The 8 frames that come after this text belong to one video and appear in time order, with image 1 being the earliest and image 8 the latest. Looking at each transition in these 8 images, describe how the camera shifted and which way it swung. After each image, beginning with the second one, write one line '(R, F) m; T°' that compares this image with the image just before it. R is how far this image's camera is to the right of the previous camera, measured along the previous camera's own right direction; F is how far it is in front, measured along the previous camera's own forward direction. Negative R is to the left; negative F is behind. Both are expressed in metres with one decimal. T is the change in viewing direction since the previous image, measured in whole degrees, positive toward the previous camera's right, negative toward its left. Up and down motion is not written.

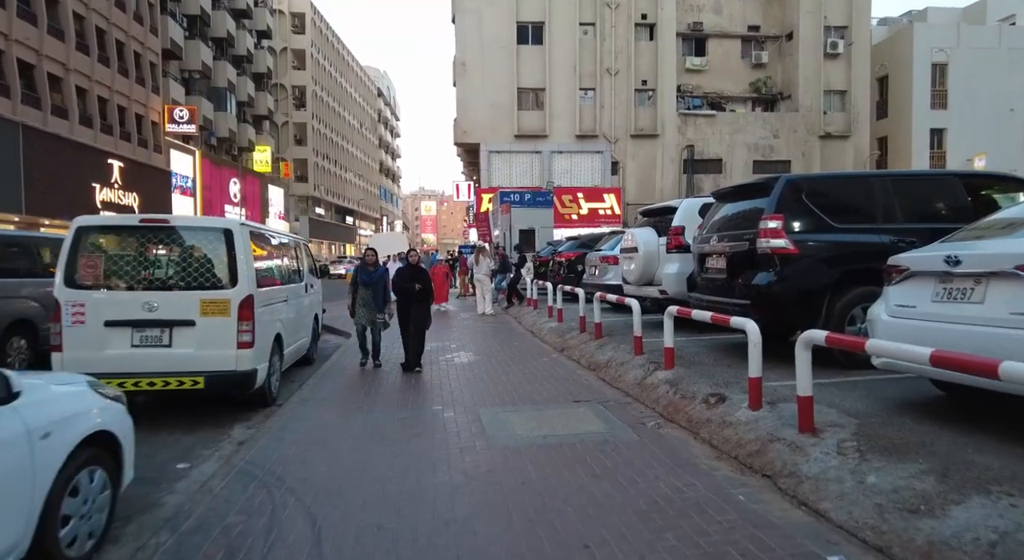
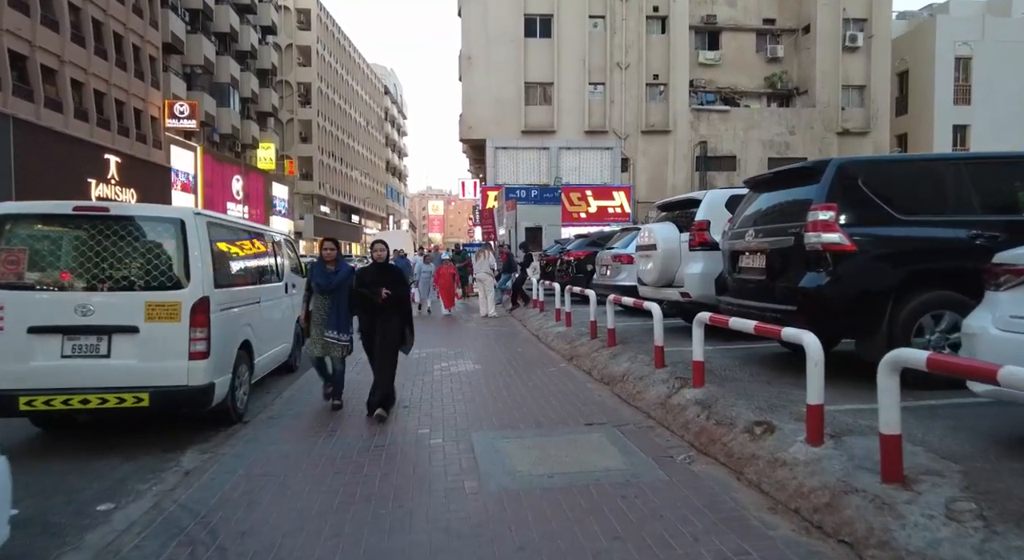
(+0.1, +1.0) m; -1°
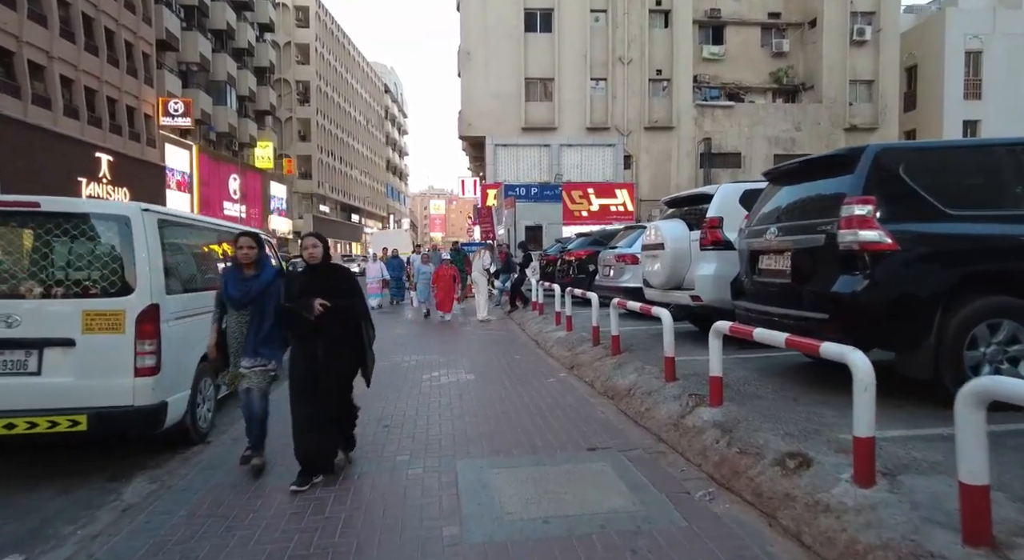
(+0.1, +0.7) m; 0°
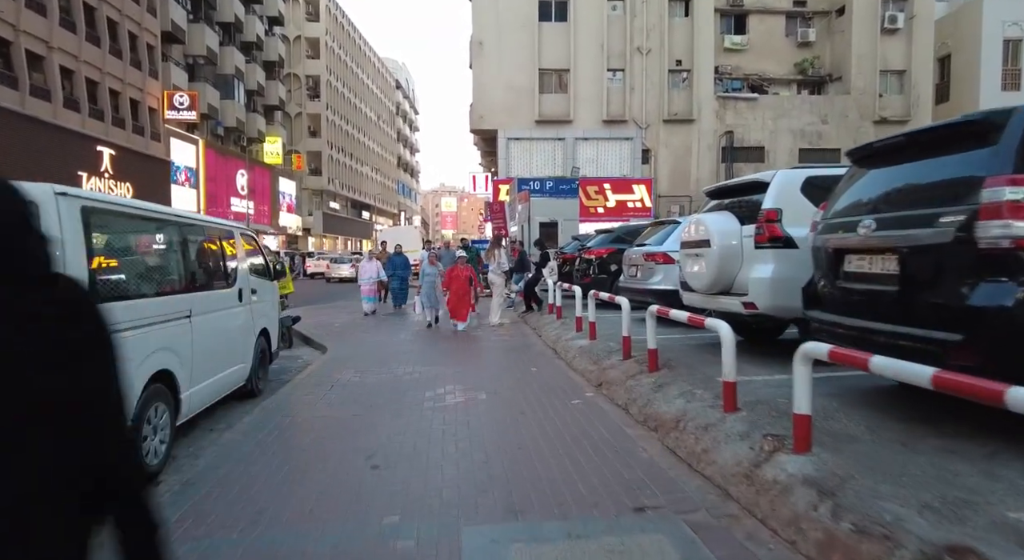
(-0.1, +1.2) m; -1°
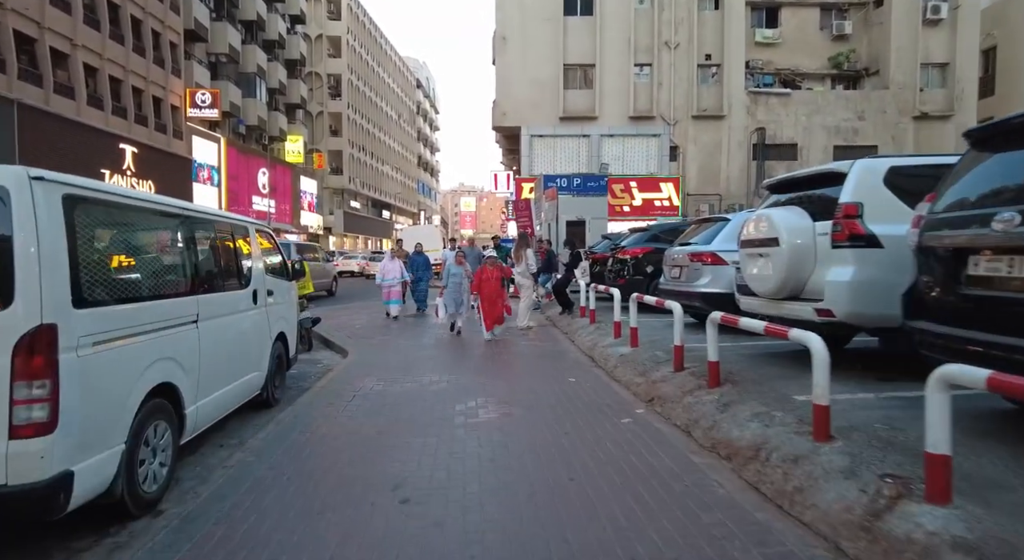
(-0.2, +0.7) m; -2°
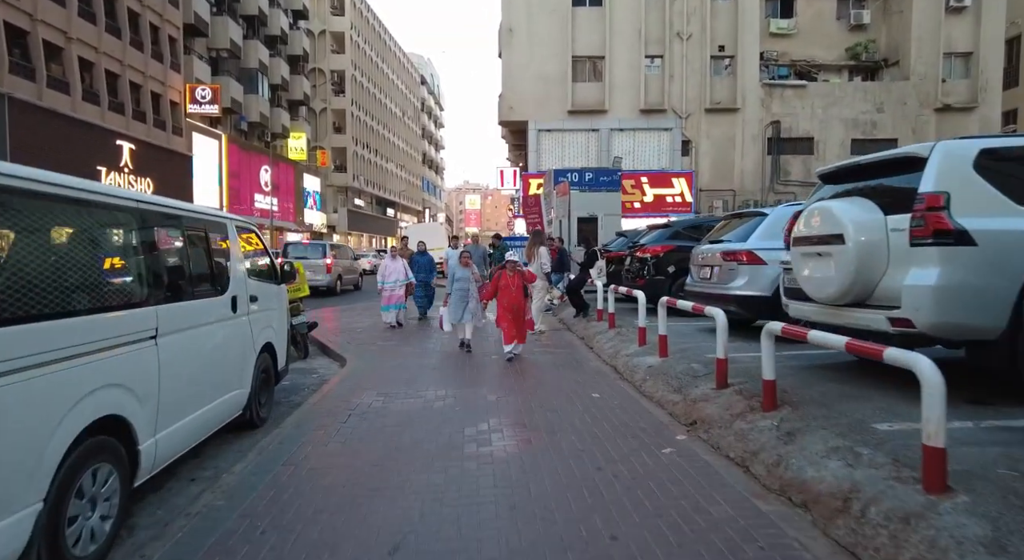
(-0.1, +0.9) m; 0°
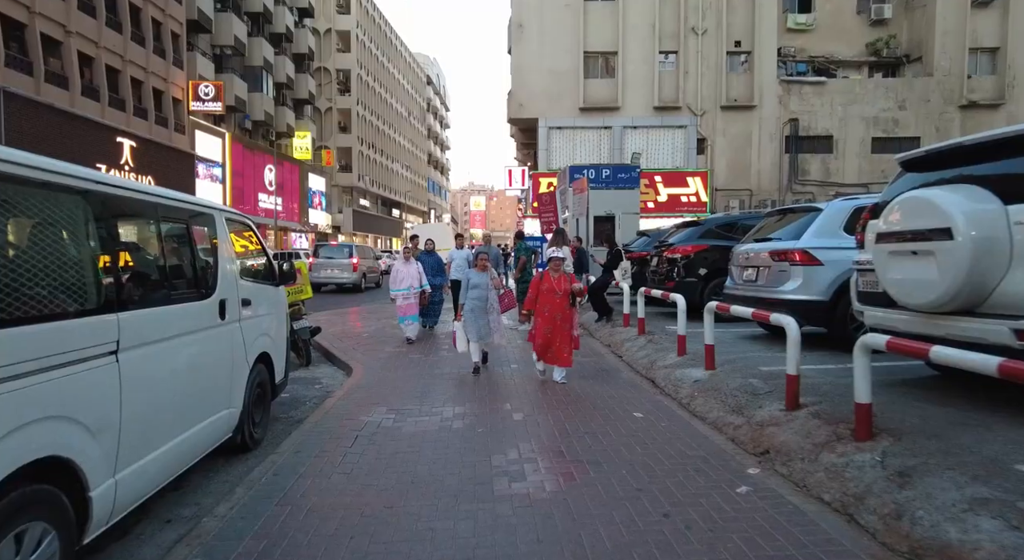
(-0.2, +0.9) m; 0°
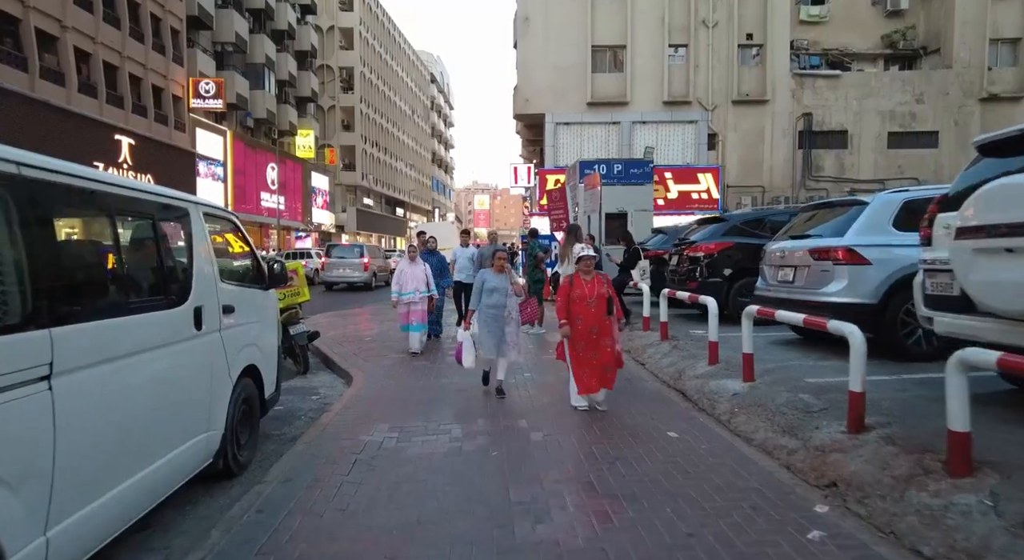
(-0.1, +0.7) m; 0°
